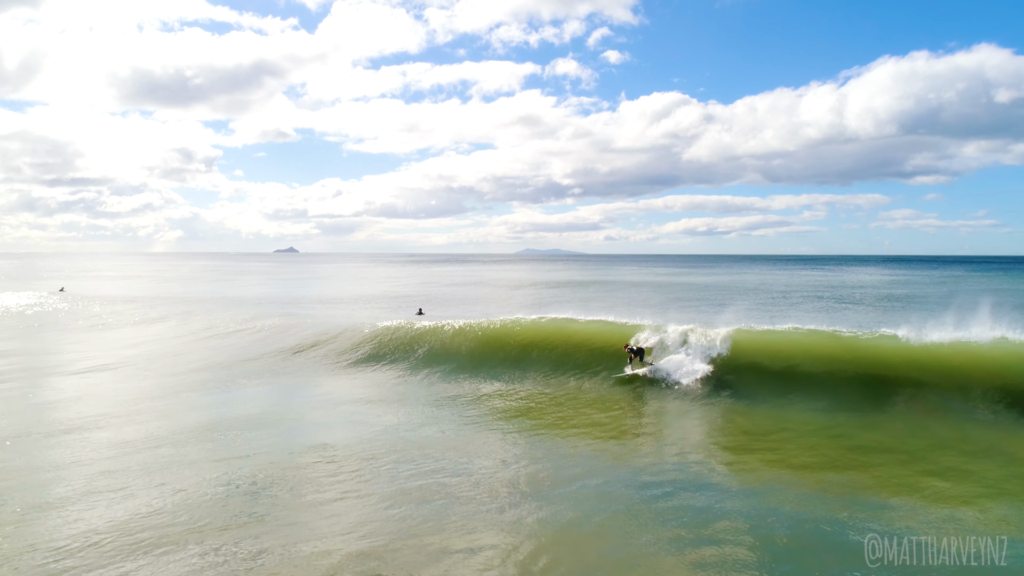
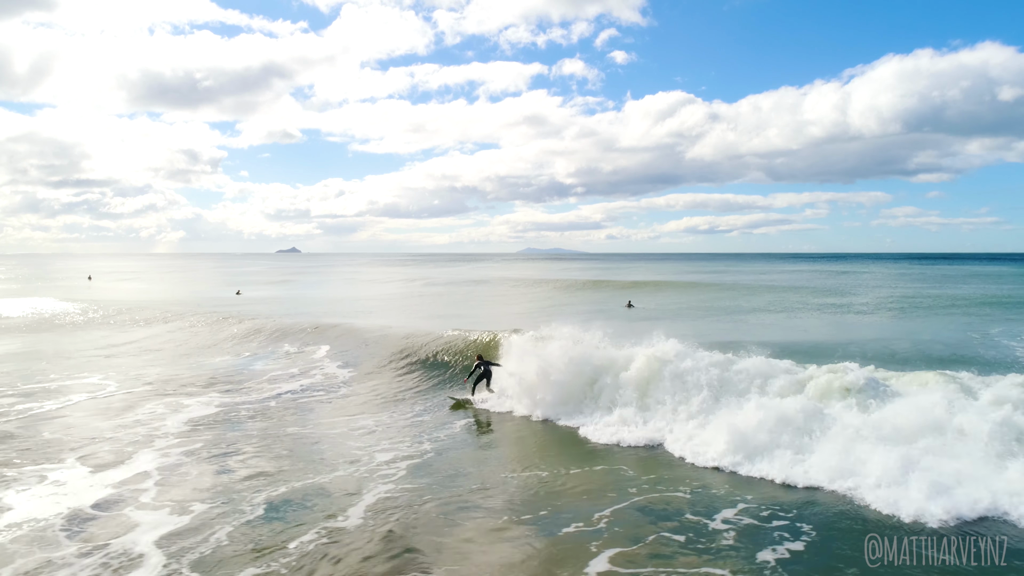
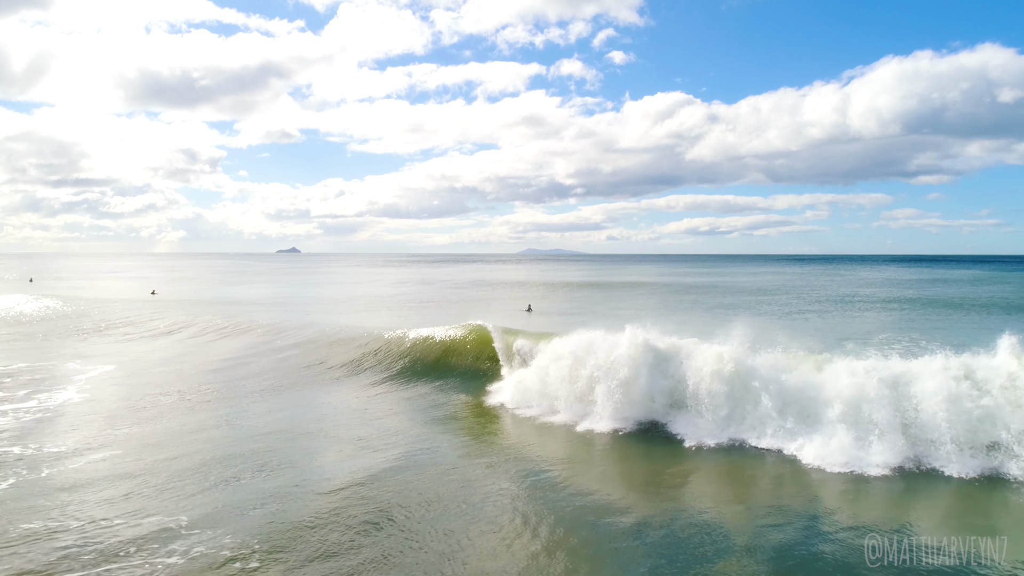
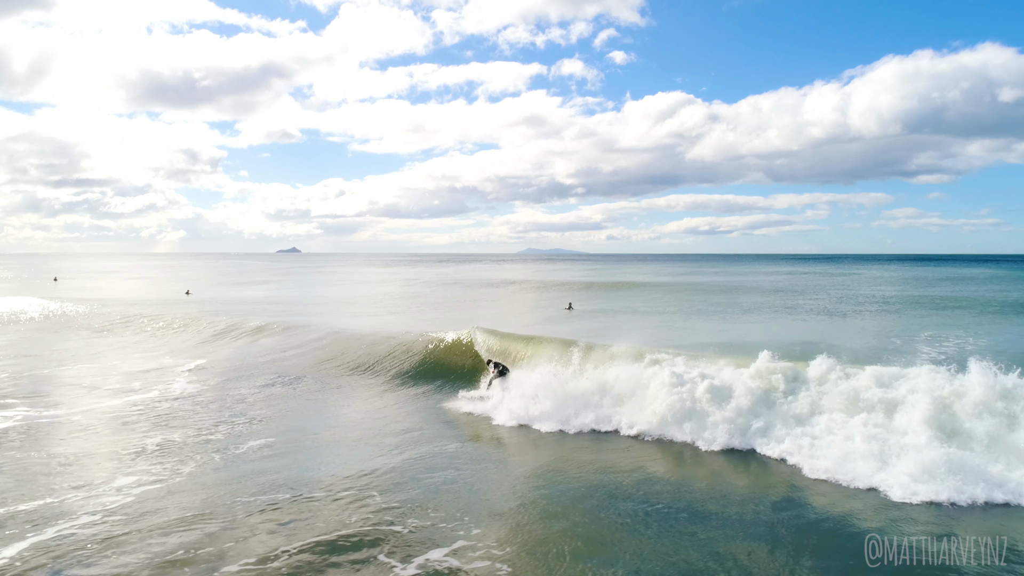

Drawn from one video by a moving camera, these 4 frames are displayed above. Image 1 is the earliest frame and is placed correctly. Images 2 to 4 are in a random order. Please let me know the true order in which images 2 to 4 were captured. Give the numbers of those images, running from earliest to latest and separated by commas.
3, 4, 2
